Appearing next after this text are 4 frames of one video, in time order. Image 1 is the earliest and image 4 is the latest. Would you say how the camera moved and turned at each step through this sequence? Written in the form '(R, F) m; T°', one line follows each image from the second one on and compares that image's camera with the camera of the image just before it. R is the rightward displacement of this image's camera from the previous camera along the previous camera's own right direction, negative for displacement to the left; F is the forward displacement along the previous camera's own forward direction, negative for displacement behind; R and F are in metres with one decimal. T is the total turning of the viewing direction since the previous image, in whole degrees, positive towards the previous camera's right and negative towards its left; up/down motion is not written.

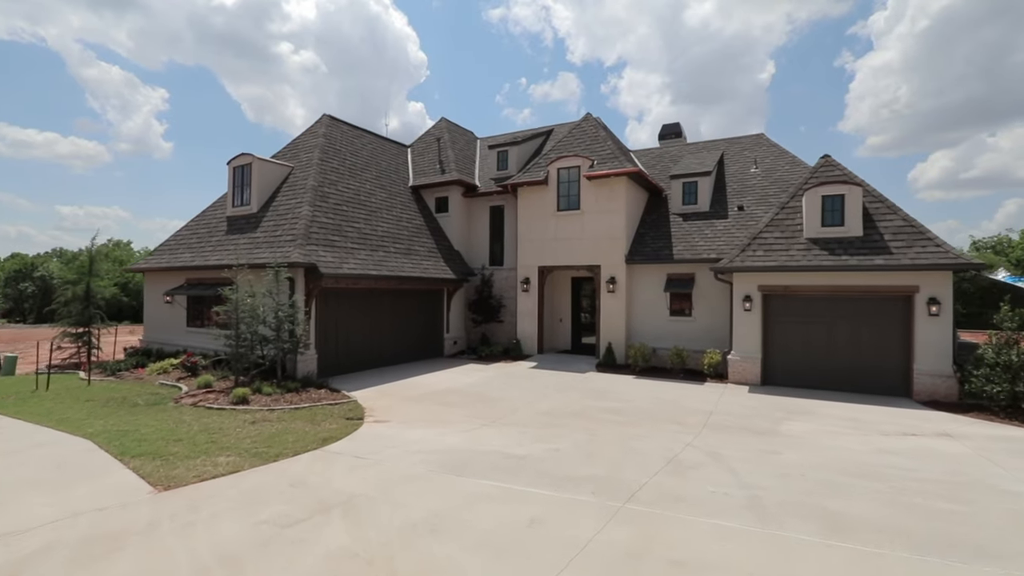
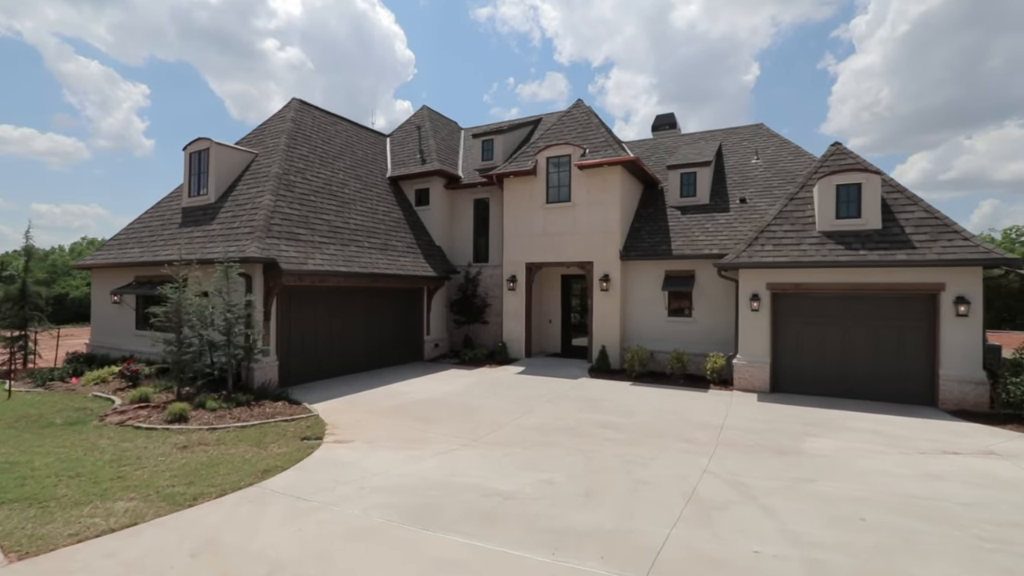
(+0.1, +1.4) m; +1°
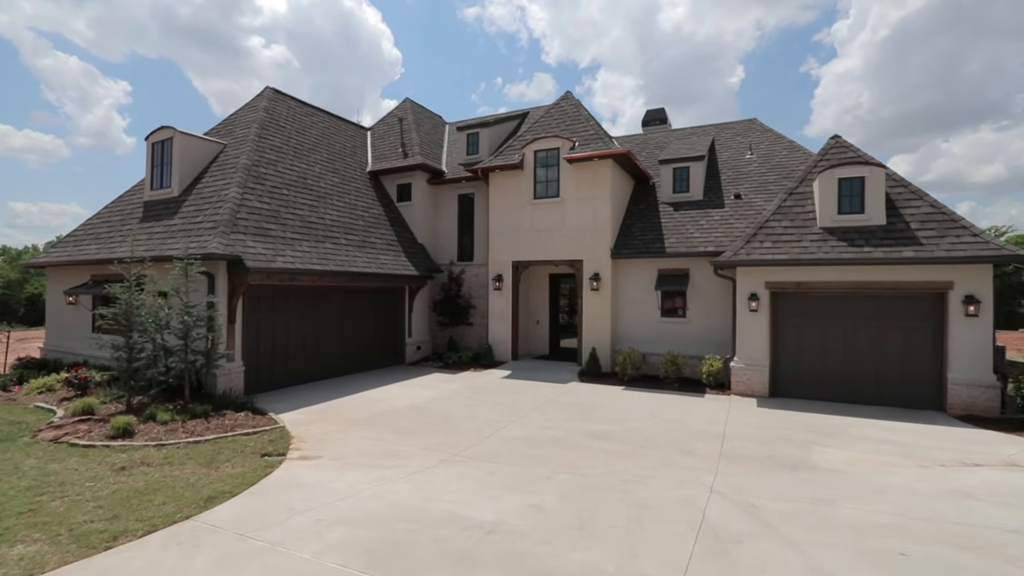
(+0.1, +0.8) m; +1°
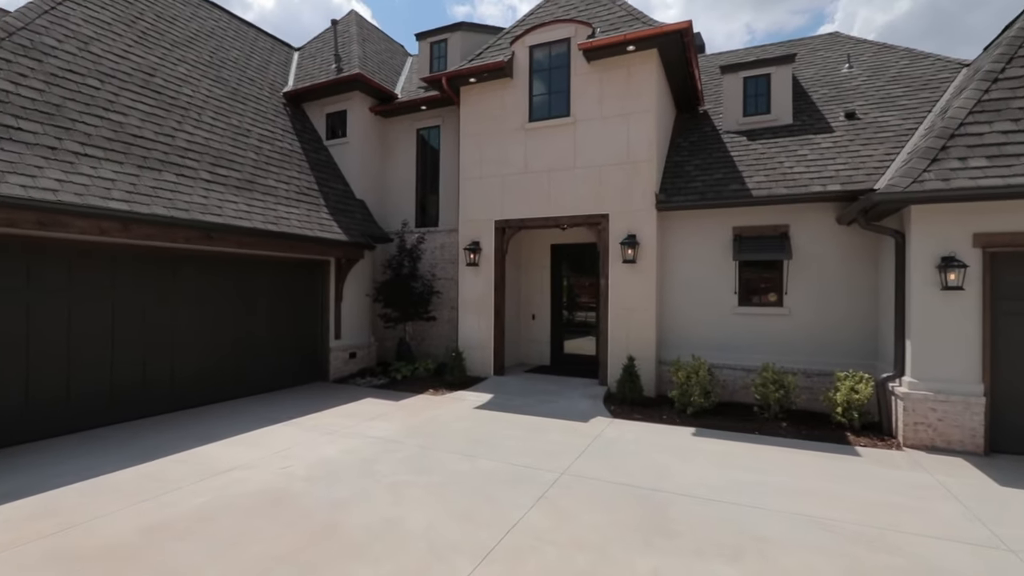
(+0.2, +6.0) m; +1°
